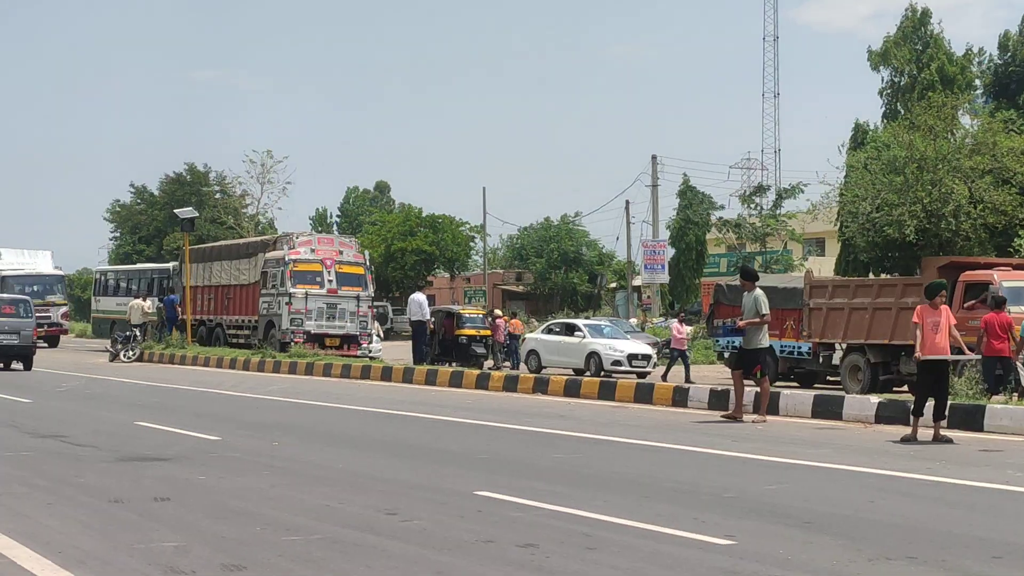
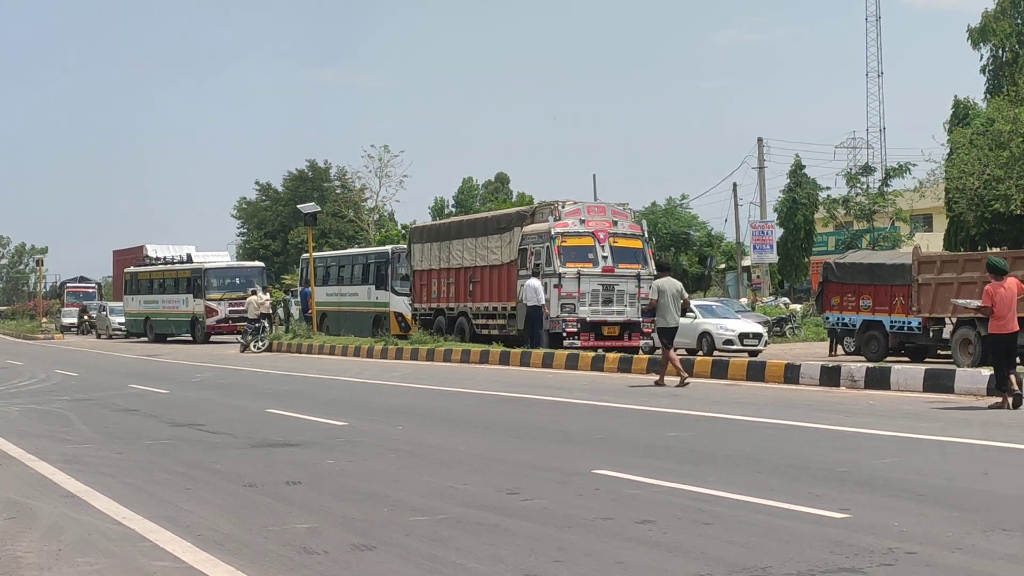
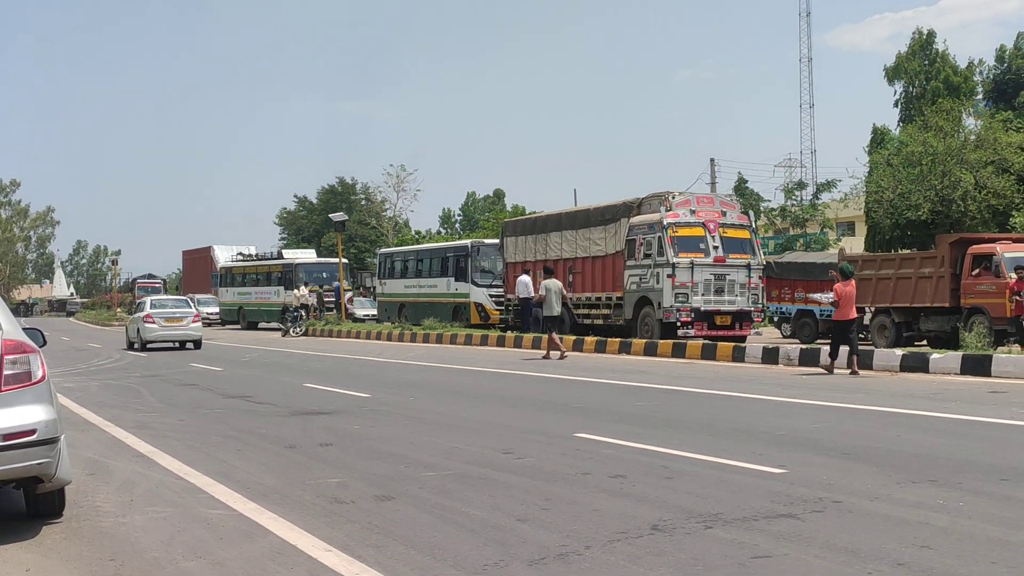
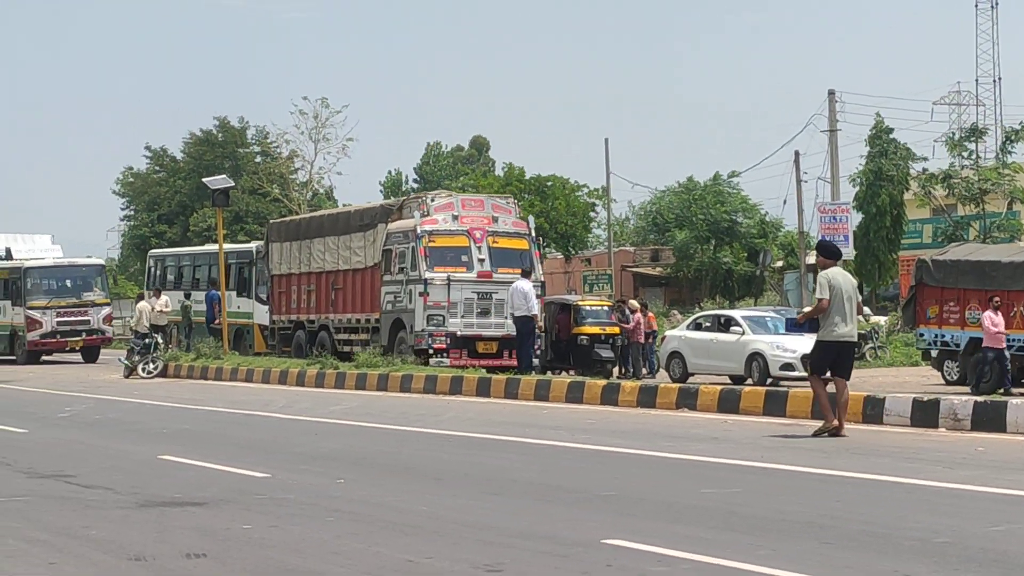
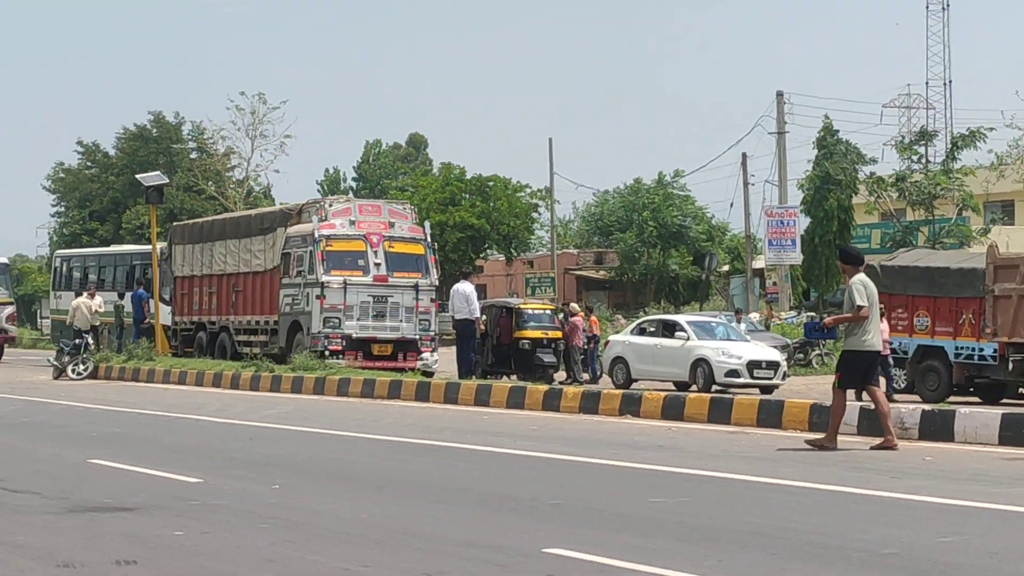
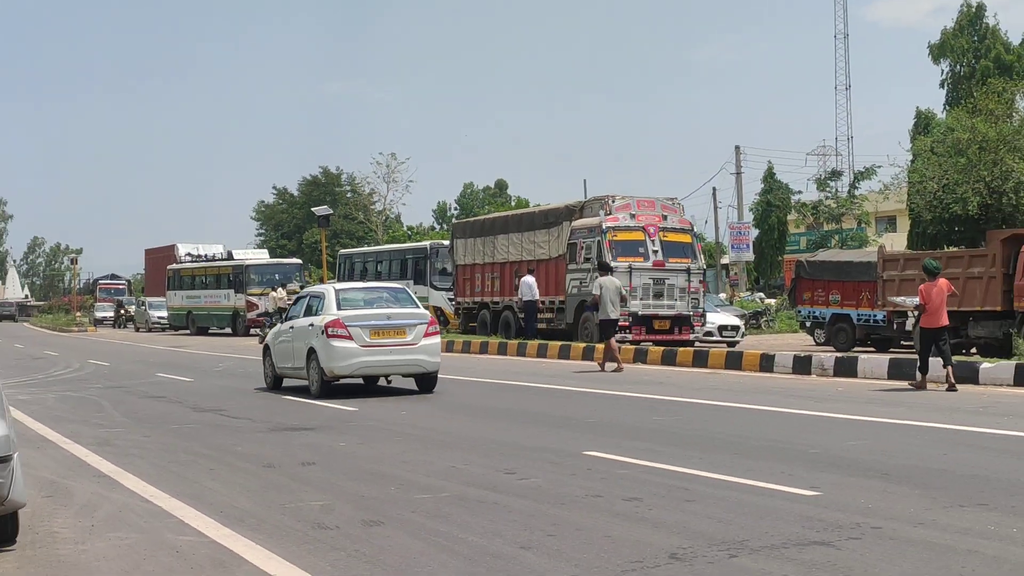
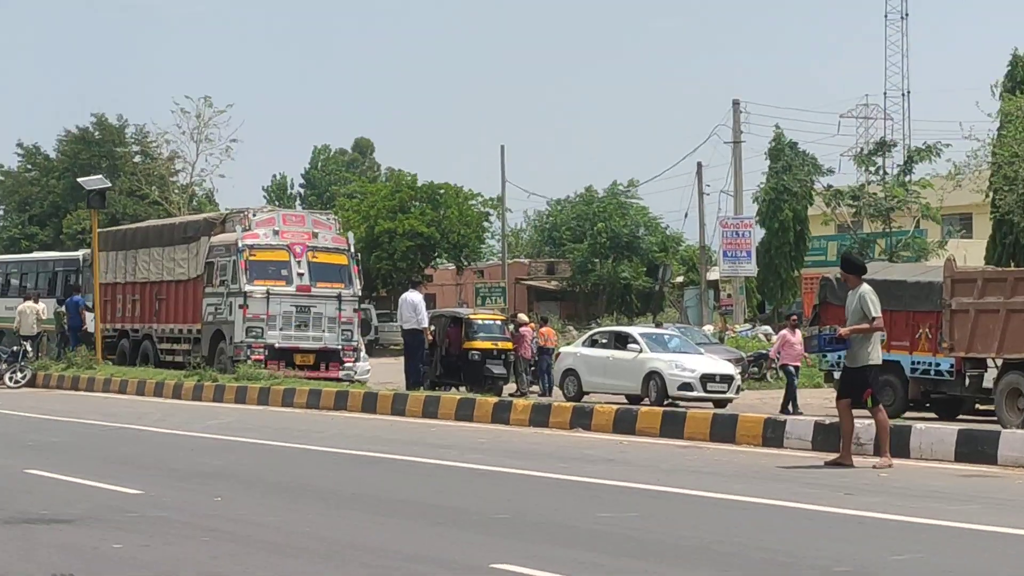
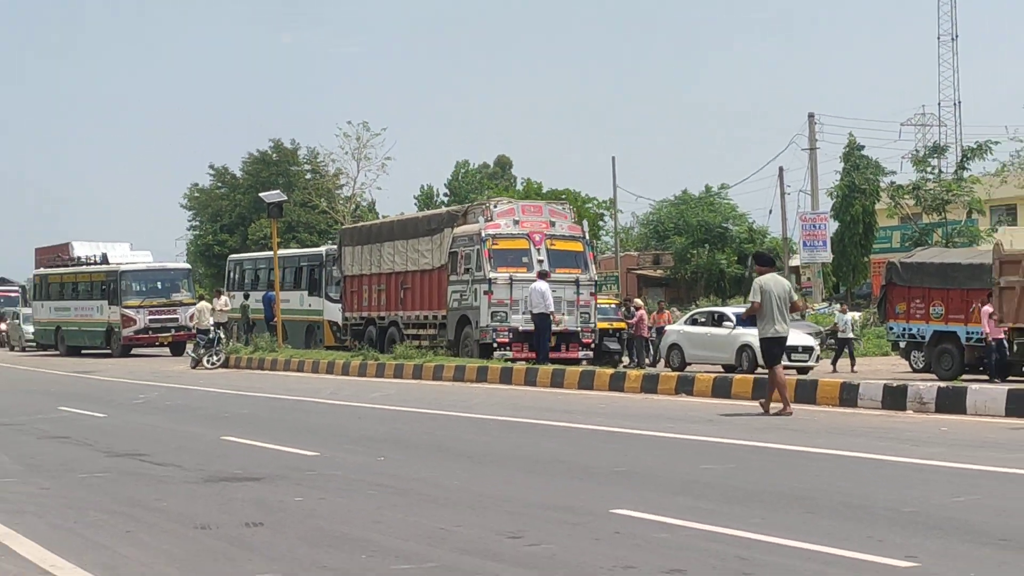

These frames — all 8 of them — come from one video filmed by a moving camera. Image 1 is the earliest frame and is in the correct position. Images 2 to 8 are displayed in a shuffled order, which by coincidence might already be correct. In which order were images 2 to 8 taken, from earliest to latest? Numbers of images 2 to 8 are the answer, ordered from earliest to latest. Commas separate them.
7, 5, 4, 8, 2, 6, 3
